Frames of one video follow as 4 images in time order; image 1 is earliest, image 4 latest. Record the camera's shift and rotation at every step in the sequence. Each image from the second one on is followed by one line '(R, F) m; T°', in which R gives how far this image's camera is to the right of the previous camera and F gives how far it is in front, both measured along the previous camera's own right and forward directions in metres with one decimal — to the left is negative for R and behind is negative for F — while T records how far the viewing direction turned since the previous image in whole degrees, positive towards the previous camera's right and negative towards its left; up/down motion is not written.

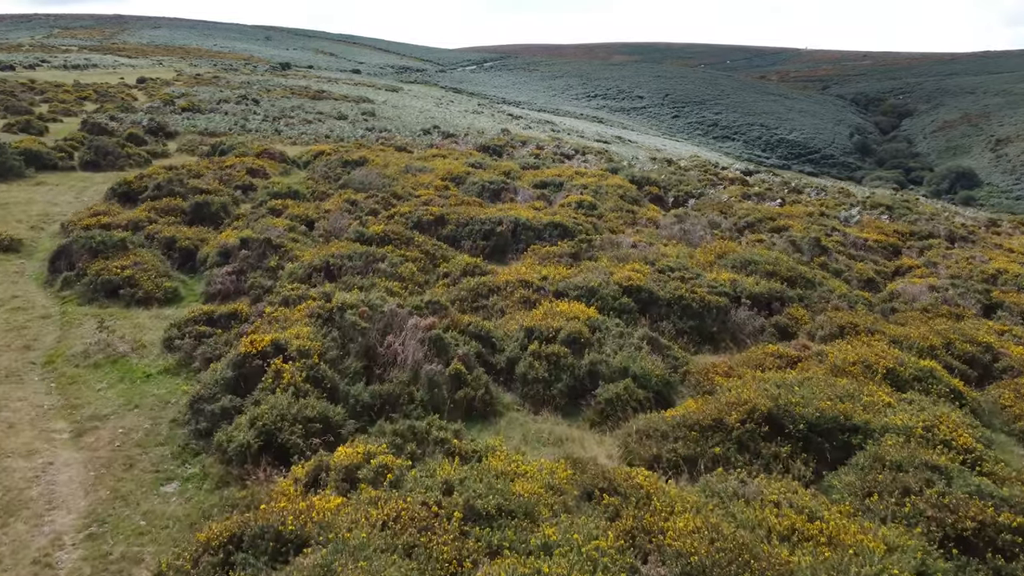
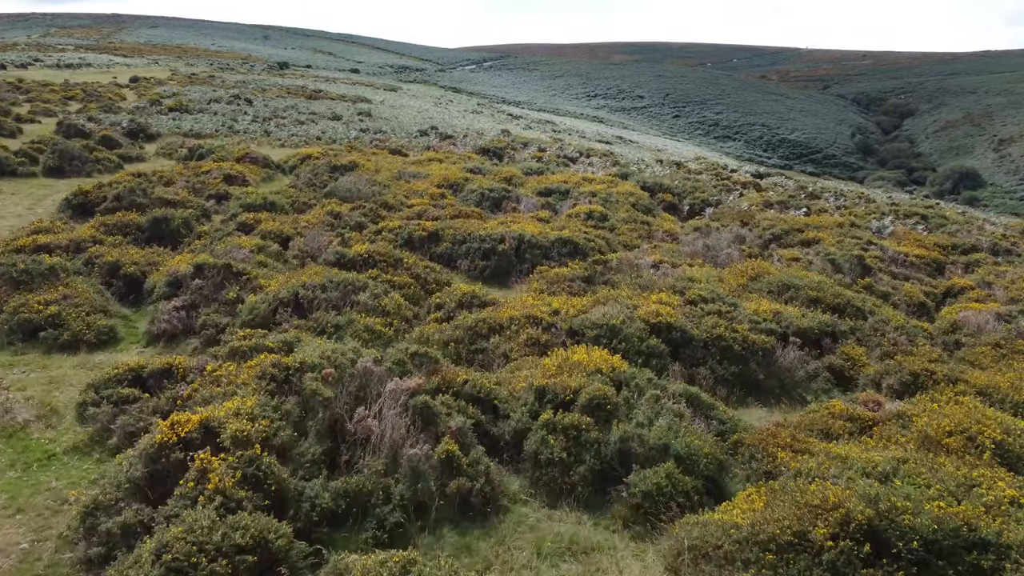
(-0.1, +2.2) m; 0°
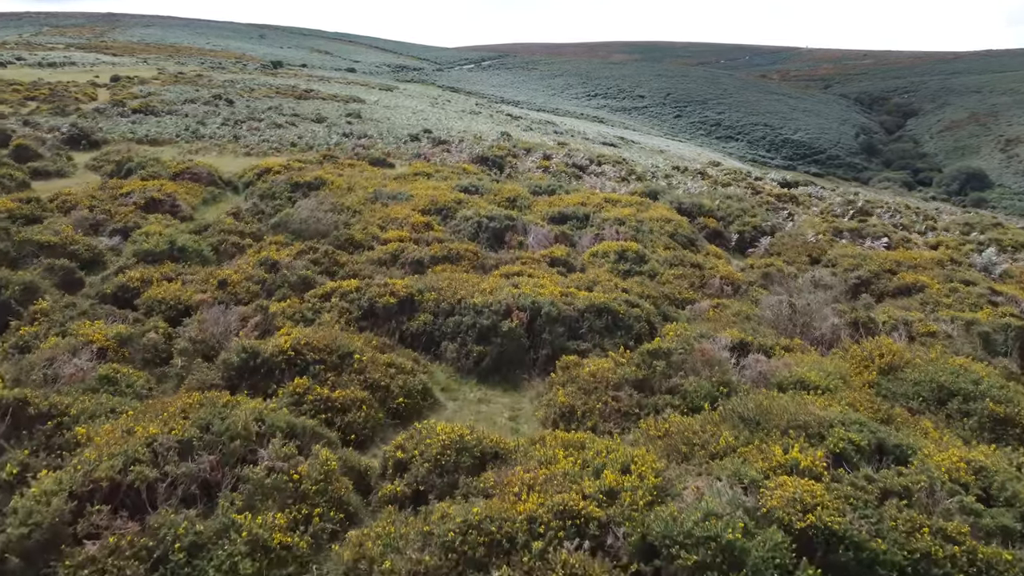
(-0.2, +5.3) m; 0°
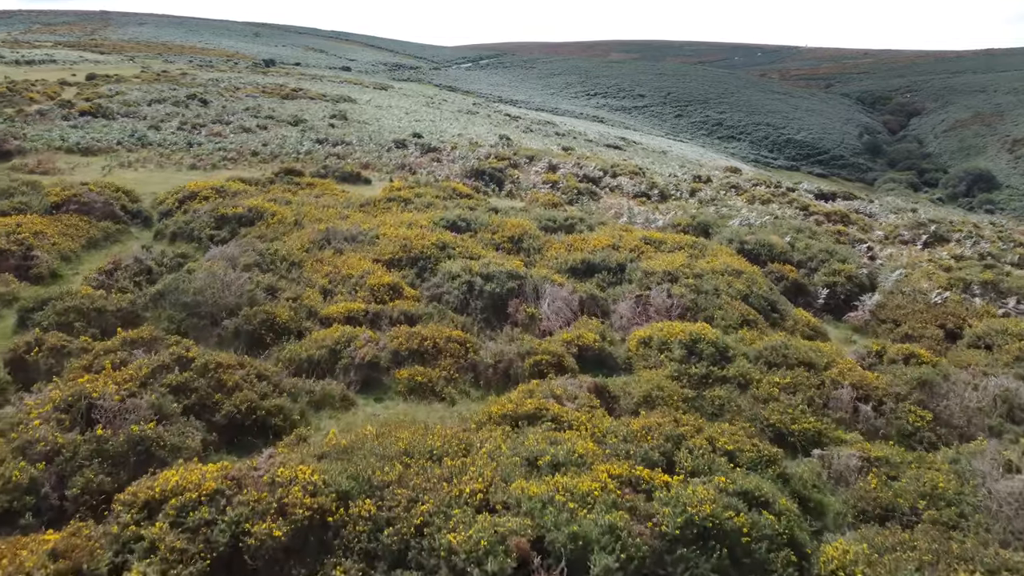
(-0.1, +5.8) m; 0°
